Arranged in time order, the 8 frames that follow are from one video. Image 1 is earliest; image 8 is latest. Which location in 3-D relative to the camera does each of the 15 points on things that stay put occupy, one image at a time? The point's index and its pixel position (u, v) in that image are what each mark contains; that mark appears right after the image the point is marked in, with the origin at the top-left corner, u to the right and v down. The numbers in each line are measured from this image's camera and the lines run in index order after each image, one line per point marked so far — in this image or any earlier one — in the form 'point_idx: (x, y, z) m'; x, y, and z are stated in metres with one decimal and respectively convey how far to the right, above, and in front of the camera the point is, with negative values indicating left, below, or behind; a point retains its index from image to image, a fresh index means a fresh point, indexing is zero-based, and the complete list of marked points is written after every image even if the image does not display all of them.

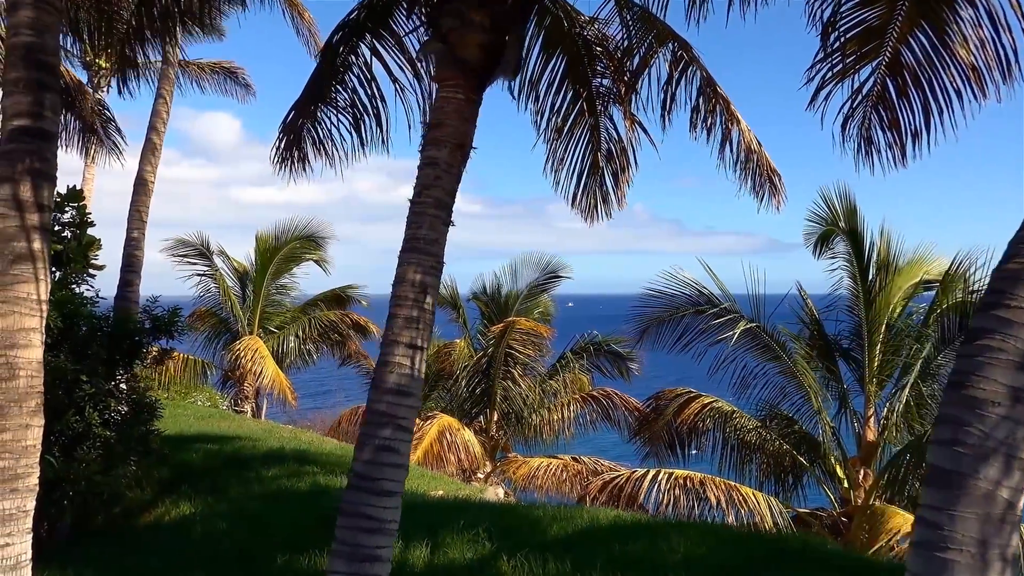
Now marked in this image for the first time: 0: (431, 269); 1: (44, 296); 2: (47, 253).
0: (-0.4, +0.1, +3.8) m
1: (-2.3, 0.0, +3.7) m
2: (-2.3, +0.2, +3.7) m
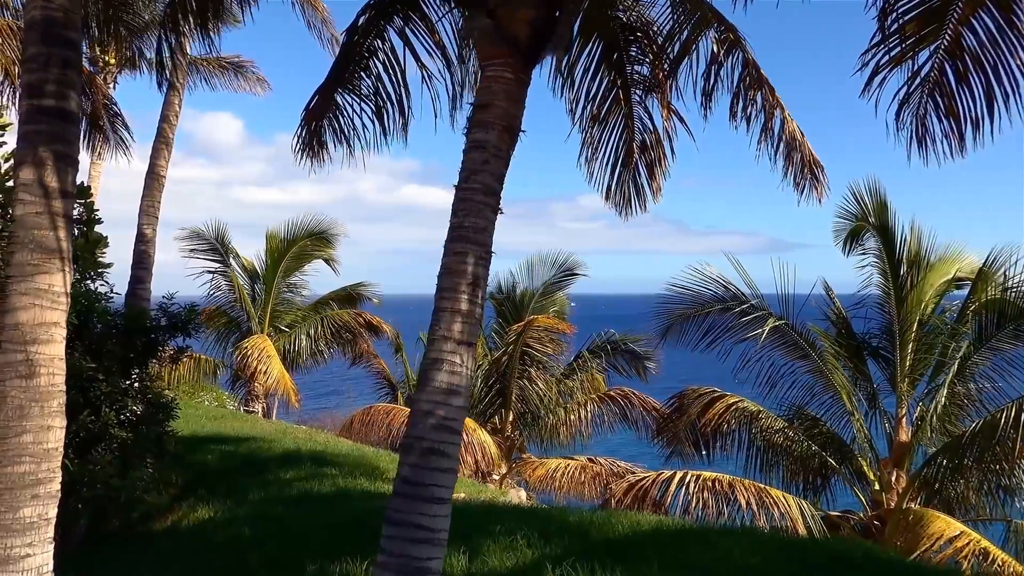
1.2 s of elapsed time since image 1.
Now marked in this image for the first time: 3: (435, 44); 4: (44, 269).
0: (-0.1, +0.1, +3.5) m
1: (-2.0, 0.0, +3.4) m
2: (-2.0, +0.2, +3.5) m
3: (-0.5, +1.7, +5.4) m
4: (-2.0, +0.1, +3.3) m
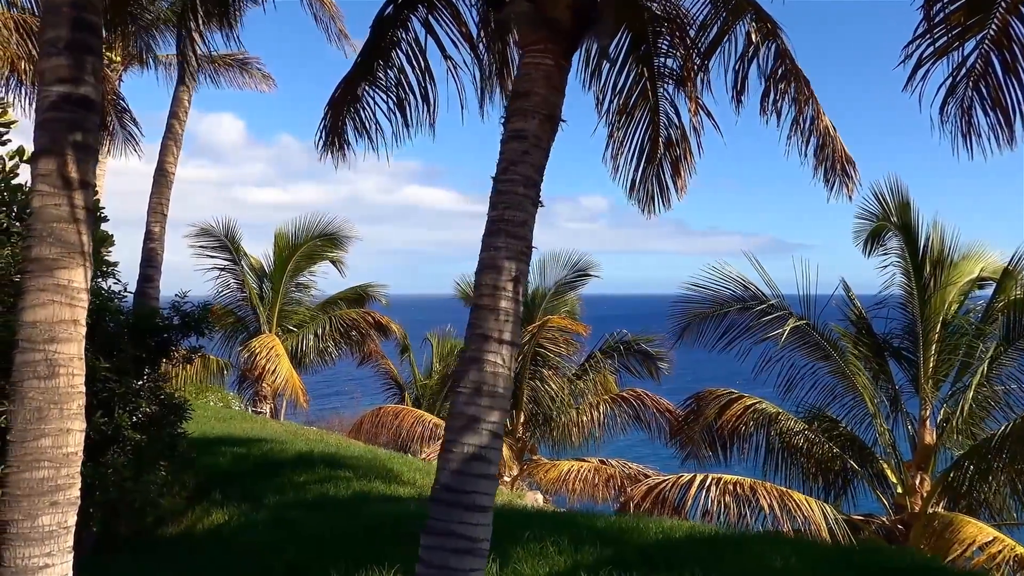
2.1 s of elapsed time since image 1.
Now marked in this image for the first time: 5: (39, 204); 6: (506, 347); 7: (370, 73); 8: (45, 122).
0: (0.0, +0.1, +3.3) m
1: (-1.8, 0.0, +3.3) m
2: (-1.8, +0.2, +3.3) m
3: (-0.4, +1.8, +5.3) m
4: (-1.9, +0.1, +3.2) m
5: (-2.0, +0.4, +3.2) m
6: (0.0, -0.3, +3.2) m
7: (-1.0, +1.5, +5.5) m
8: (-2.0, +0.7, +3.2) m
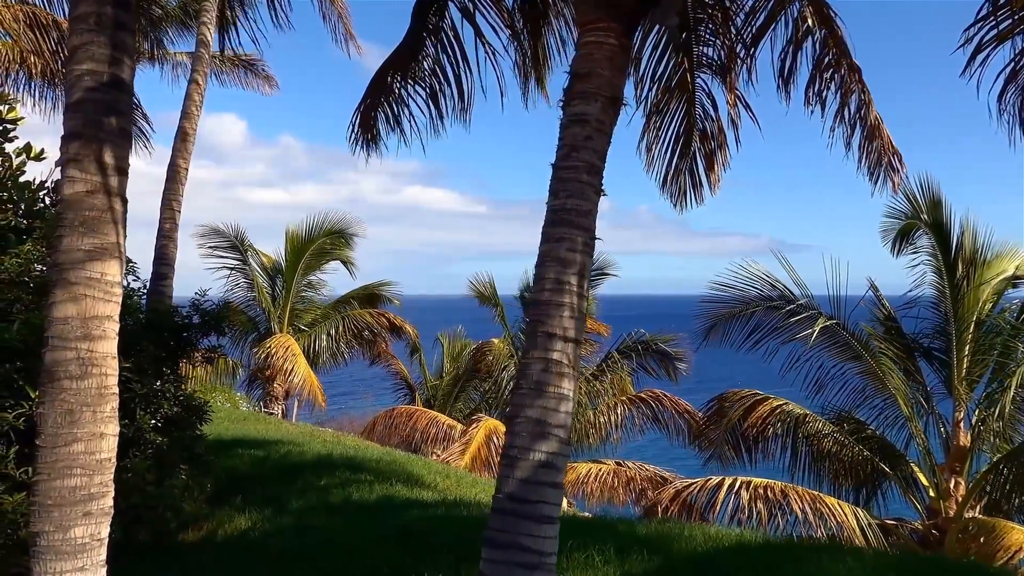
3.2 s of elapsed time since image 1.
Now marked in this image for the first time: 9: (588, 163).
0: (+0.3, +0.2, +3.1) m
1: (-1.6, 0.0, +3.1) m
2: (-1.6, +0.3, +3.1) m
3: (-0.1, +1.8, +5.0) m
4: (-1.6, +0.1, +2.9) m
5: (-1.7, +0.4, +3.0) m
6: (+0.2, -0.2, +3.0) m
7: (-0.7, +1.6, +5.3) m
8: (-1.7, +0.7, +3.0) m
9: (+0.3, +0.5, +3.2) m
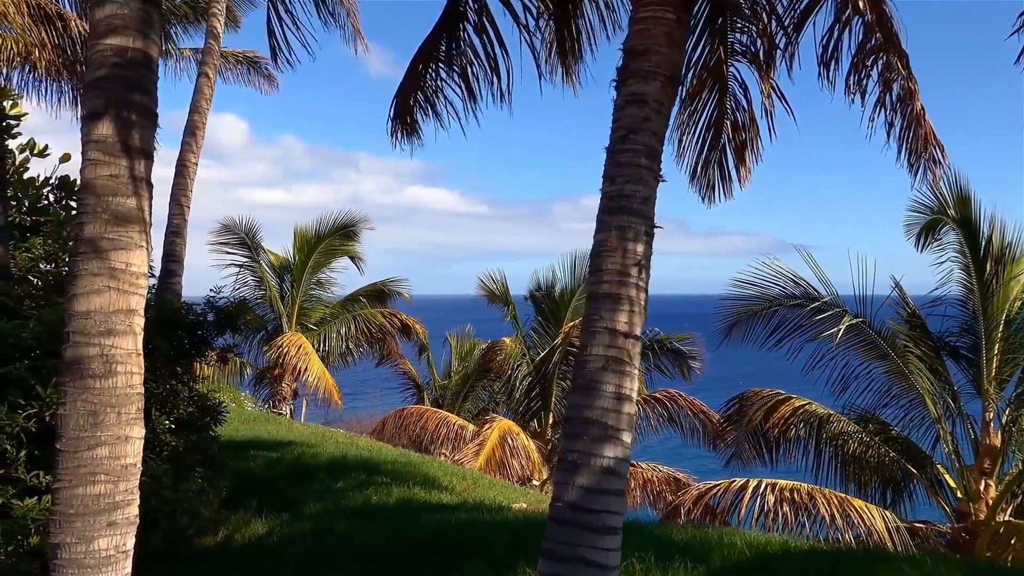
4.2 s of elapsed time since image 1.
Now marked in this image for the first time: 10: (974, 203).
0: (+0.5, +0.2, +2.9) m
1: (-1.4, +0.1, +2.8) m
2: (-1.4, +0.3, +2.9) m
3: (+0.1, +1.8, +4.8) m
4: (-1.4, +0.2, +2.7) m
5: (-1.5, +0.4, +2.8) m
6: (+0.4, -0.2, +2.8) m
7: (-0.5, +1.6, +5.1) m
8: (-1.5, +0.8, +2.8) m
9: (+0.5, +0.6, +3.0) m
10: (+5.4, +1.0, +8.9) m
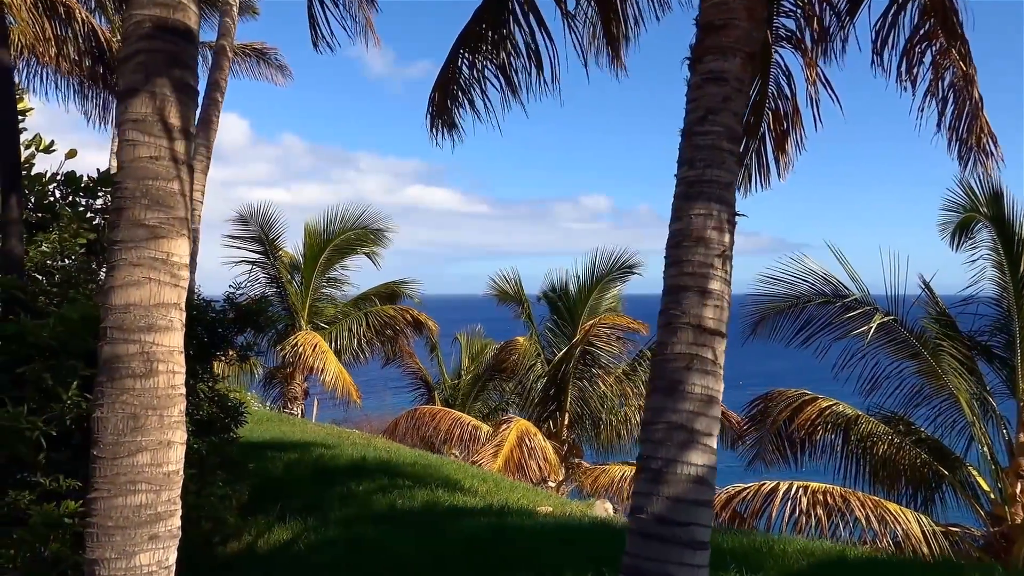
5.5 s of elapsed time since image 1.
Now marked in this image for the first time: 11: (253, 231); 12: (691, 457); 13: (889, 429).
0: (+0.8, +0.2, +2.7) m
1: (-1.1, +0.1, +2.6) m
2: (-1.1, +0.3, +2.6) m
3: (+0.4, +1.8, +4.6) m
4: (-1.1, +0.2, +2.5) m
5: (-1.3, +0.4, +2.5) m
6: (+0.7, -0.2, +2.6) m
7: (-0.2, +1.6, +4.9) m
8: (-1.3, +0.8, +2.6) m
9: (+0.8, +0.6, +2.8) m
10: (+5.7, +1.0, +8.7) m
11: (-4.8, +1.0, +13.8) m
12: (+0.6, -0.5, +2.4) m
13: (+4.5, -1.7, +8.9) m
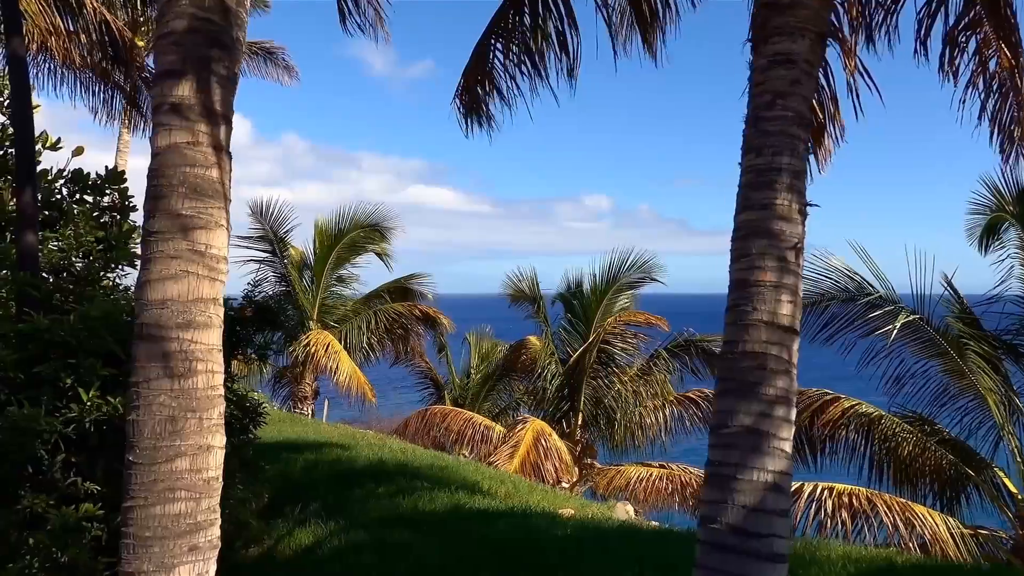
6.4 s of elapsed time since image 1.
0: (+1.0, +0.2, +2.5) m
1: (-0.9, +0.1, +2.5) m
2: (-0.9, +0.3, +2.5) m
3: (+0.6, +1.9, +4.4) m
4: (-1.0, +0.2, +2.3) m
5: (-1.1, +0.5, +2.4) m
6: (+0.9, -0.2, +2.4) m
7: (-0.1, +1.6, +4.7) m
8: (-1.1, +0.8, +2.4) m
9: (+1.0, +0.6, +2.6) m
10: (+5.9, +1.1, +8.5) m
11: (-4.6, +1.0, +13.6) m
12: (+0.8, -0.5, +2.3) m
13: (+4.7, -1.6, +8.8) m
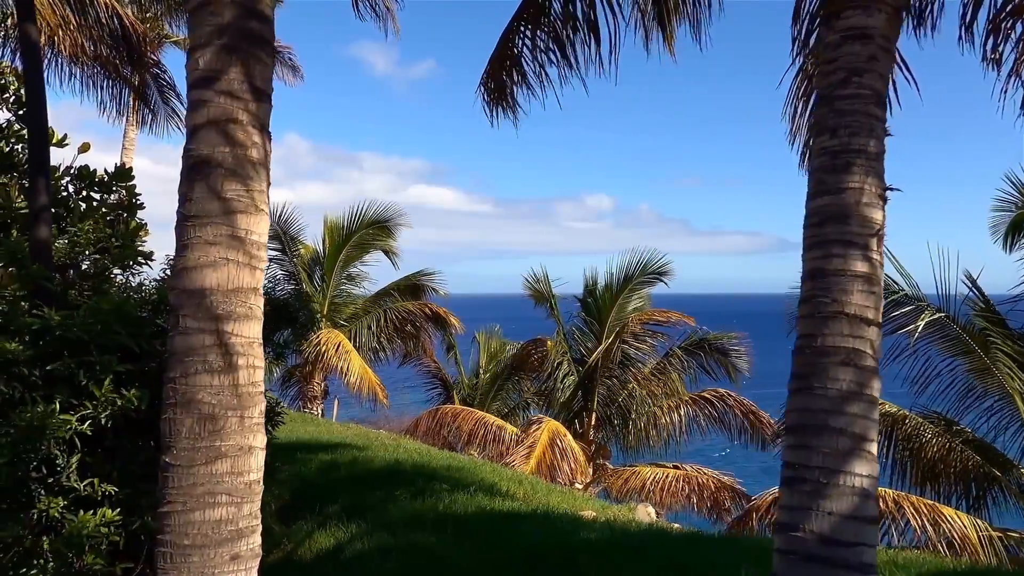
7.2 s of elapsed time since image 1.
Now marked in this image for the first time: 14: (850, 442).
0: (+1.1, +0.3, +2.3) m
1: (-0.7, +0.2, +2.3) m
2: (-0.7, +0.4, +2.3) m
3: (+0.8, +1.9, +4.3) m
4: (-0.8, +0.2, +2.2) m
5: (-0.9, +0.5, +2.2) m
6: (+1.1, -0.1, +2.2) m
7: (+0.1, +1.7, +4.5) m
8: (-0.9, +0.8, +2.3) m
9: (+1.2, +0.6, +2.4) m
10: (+6.1, +1.1, +8.4) m
11: (-4.4, +1.1, +13.5) m
12: (+0.9, -0.5, +2.1) m
13: (+4.9, -1.6, +8.6) m
14: (+0.9, -0.4, +2.1) m
